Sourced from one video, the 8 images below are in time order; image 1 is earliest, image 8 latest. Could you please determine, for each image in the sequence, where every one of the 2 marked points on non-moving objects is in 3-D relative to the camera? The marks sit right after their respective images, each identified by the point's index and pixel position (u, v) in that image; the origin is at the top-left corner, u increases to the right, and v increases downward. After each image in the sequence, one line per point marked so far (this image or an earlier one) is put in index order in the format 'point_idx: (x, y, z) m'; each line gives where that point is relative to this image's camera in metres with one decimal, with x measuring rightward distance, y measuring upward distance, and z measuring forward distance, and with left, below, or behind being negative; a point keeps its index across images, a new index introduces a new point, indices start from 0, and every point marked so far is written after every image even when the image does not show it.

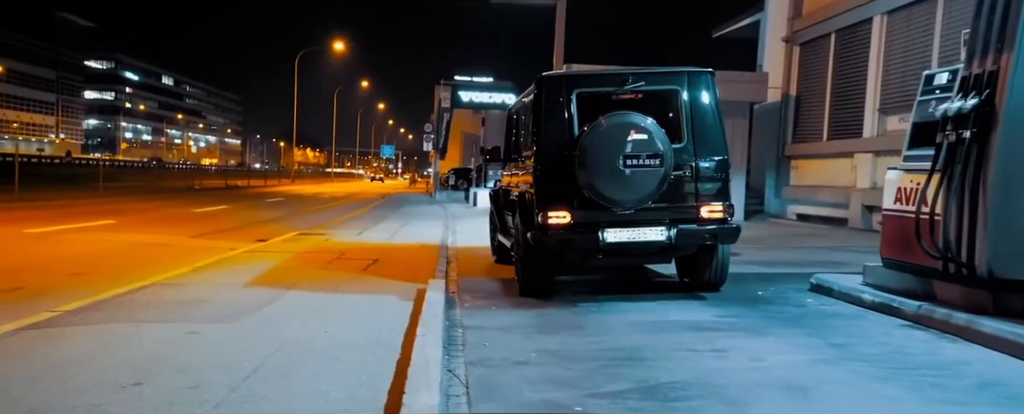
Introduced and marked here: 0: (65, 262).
0: (-7.3, -0.9, +10.4) m
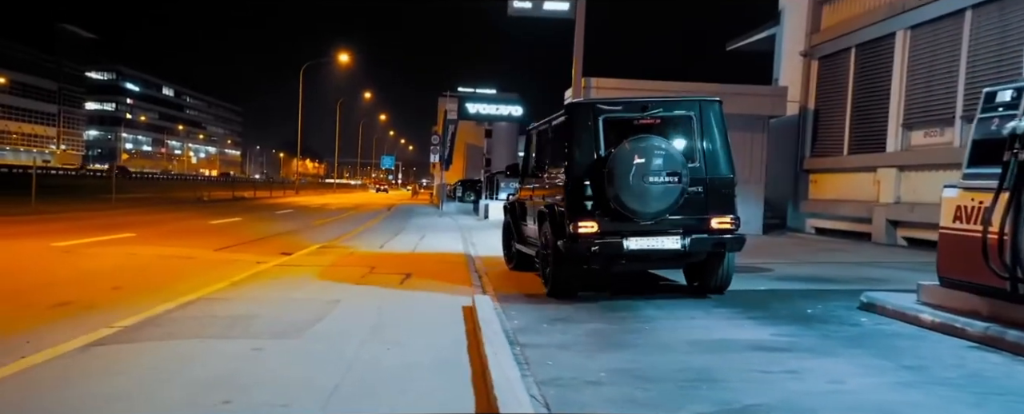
0: (-6.8, -1.1, +10.5) m
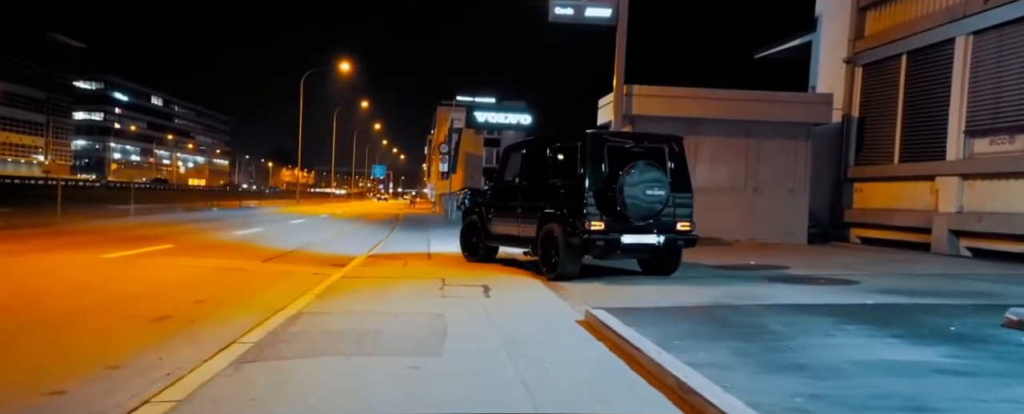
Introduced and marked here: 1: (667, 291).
0: (-5.5, -1.3, +10.4) m
1: (+2.4, -1.3, +10.2) m
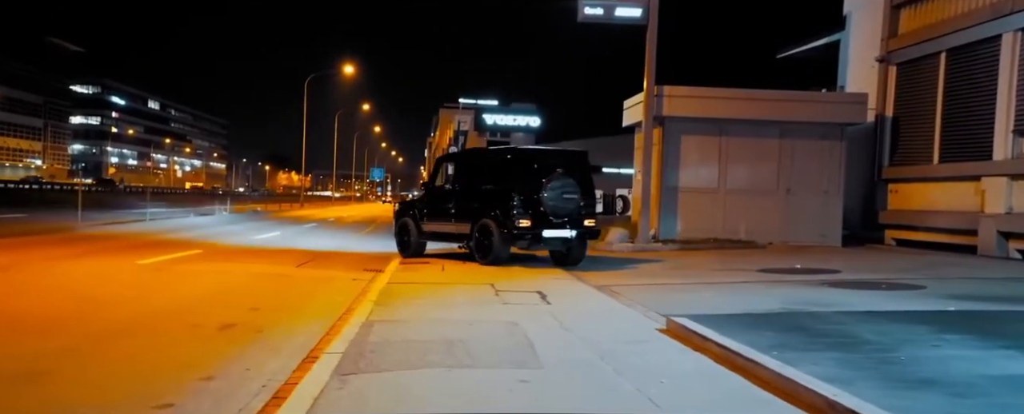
0: (-4.7, -1.4, +10.3) m
1: (+3.3, -1.4, +9.9) m
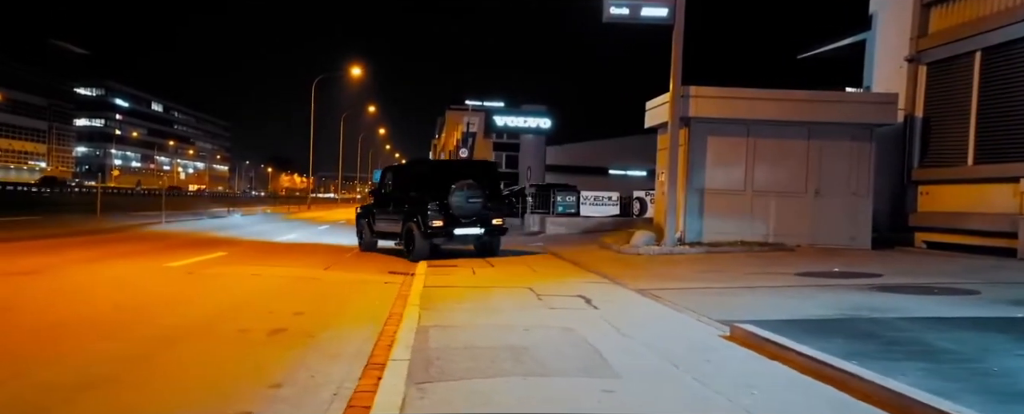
0: (-4.0, -1.4, +10.2) m
1: (+3.9, -1.4, +9.7) m
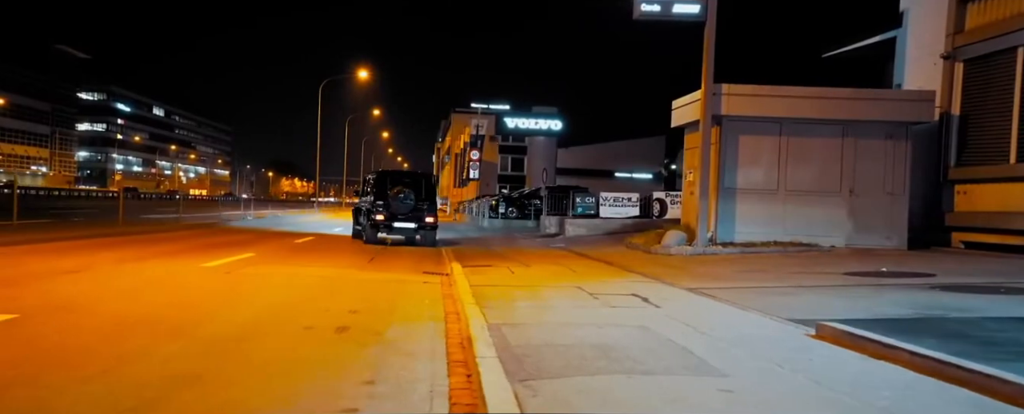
0: (-3.2, -1.4, +10.1) m
1: (+4.7, -1.4, +9.5) m
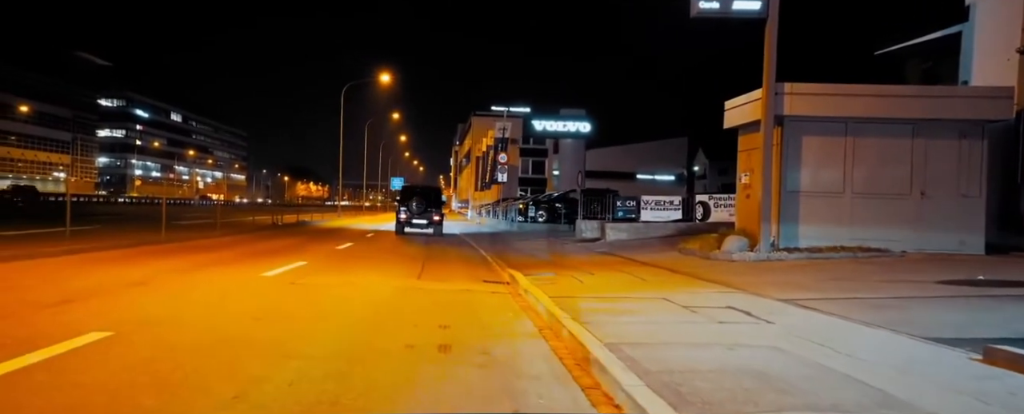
0: (-1.9, -1.5, +9.7) m
1: (+6.0, -1.4, +8.7) m
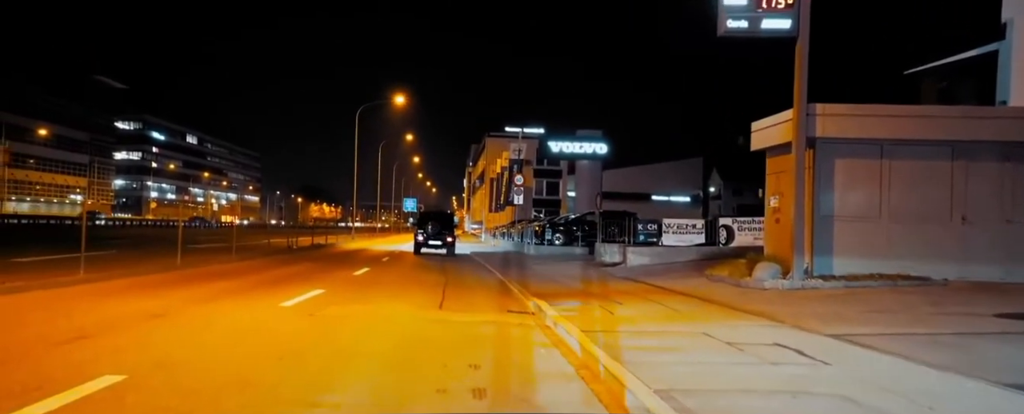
0: (-1.5, -1.9, +9.2) m
1: (+6.4, -1.8, +8.0) m
